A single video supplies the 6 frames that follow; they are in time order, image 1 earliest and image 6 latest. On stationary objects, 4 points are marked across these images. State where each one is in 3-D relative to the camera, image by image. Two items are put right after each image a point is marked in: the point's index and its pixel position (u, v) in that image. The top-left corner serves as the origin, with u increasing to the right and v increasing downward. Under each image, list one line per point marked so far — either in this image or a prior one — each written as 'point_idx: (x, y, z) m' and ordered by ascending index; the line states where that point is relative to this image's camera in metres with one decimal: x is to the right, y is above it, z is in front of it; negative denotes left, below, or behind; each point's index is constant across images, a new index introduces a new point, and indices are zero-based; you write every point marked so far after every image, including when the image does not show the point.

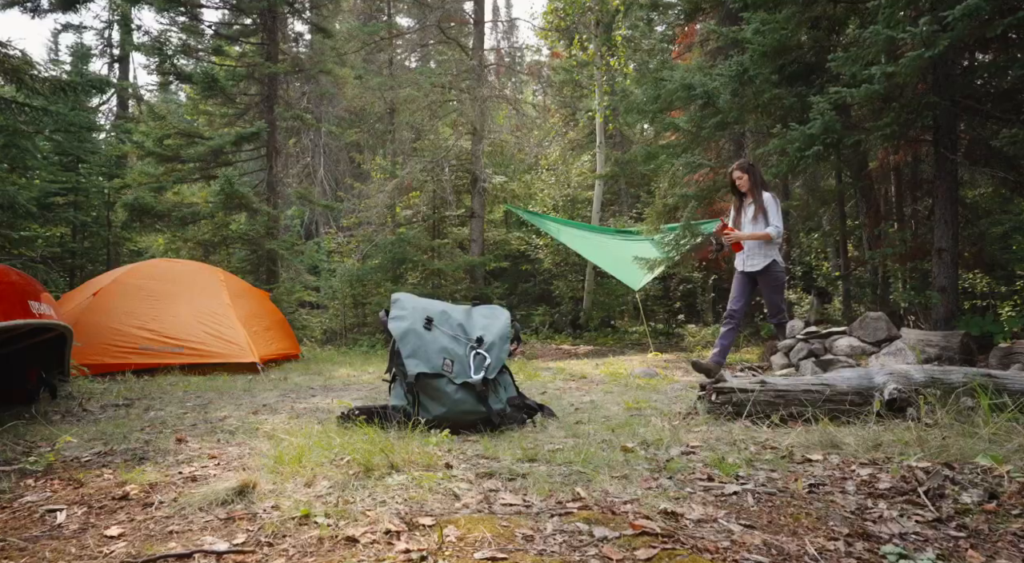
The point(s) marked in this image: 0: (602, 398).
0: (+0.6, -0.9, +5.8) m
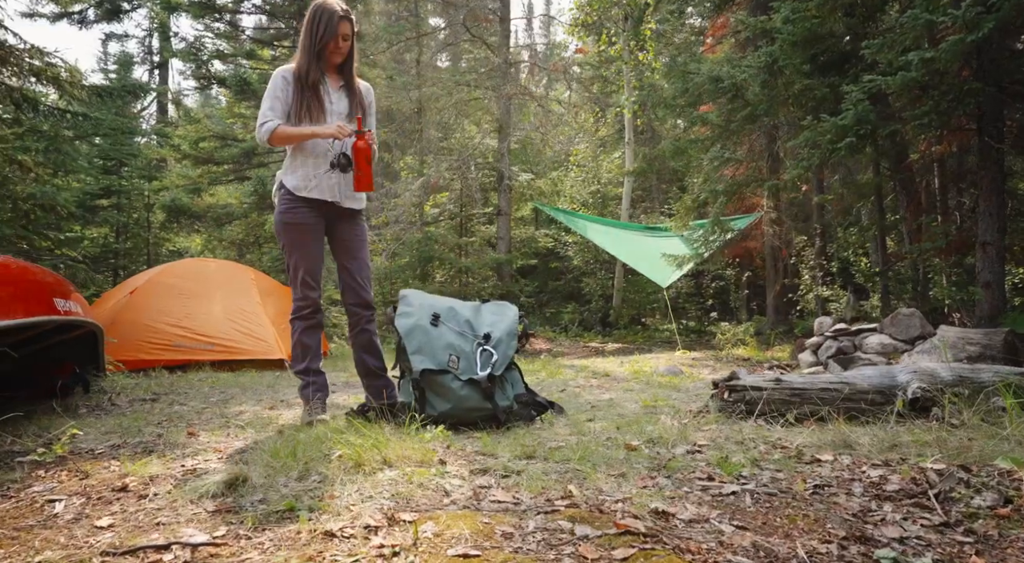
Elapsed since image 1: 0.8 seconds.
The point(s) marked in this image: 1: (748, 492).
0: (+0.8, -0.9, +5.8) m
1: (+1.0, -0.9, +3.3) m
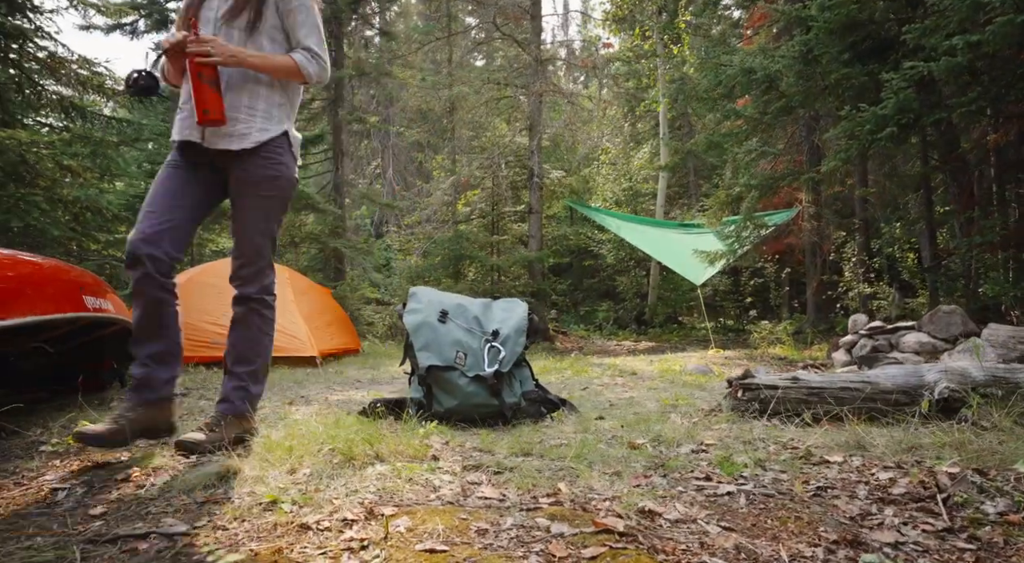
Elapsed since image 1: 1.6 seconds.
0: (+0.9, -0.8, +5.7) m
1: (+1.0, -0.9, +3.2) m
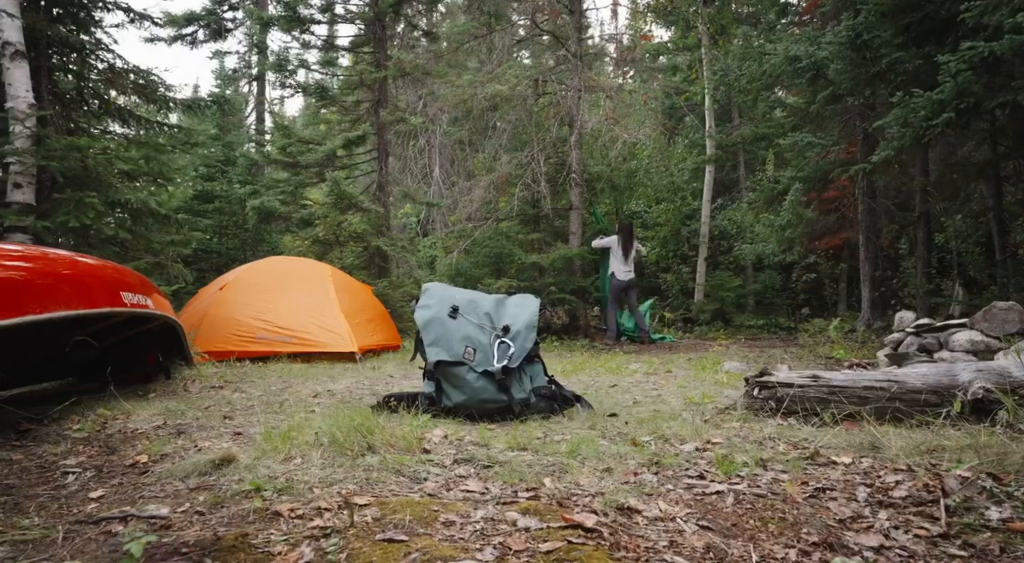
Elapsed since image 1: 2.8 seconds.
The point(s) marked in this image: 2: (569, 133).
0: (+1.1, -0.8, +5.6) m
1: (+0.9, -0.9, +3.1) m
2: (+0.6, +1.6, +8.4) m
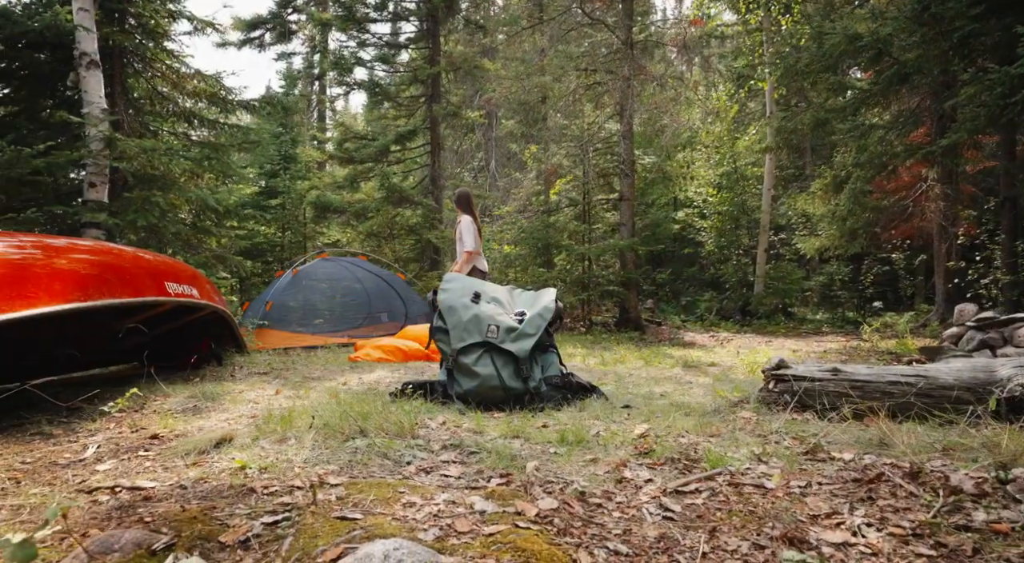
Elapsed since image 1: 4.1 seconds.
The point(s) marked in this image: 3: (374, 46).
0: (+1.3, -0.7, +5.5) m
1: (+0.8, -0.8, +3.0) m
2: (+1.2, +1.7, +8.3) m
3: (-1.6, +2.7, +8.7) m
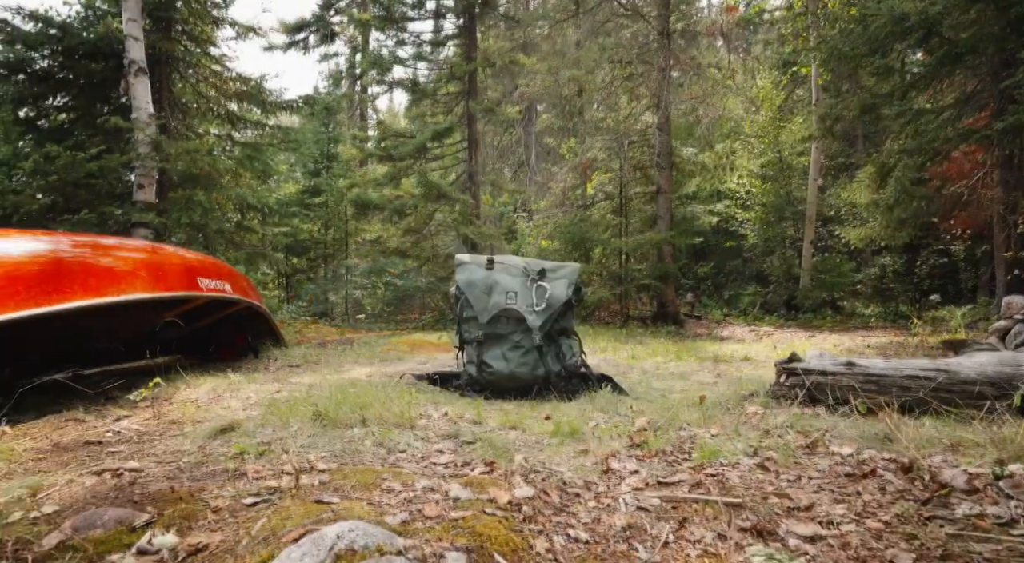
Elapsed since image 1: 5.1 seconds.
0: (+1.4, -0.7, +5.4) m
1: (+0.7, -0.8, +3.0) m
2: (+1.5, +1.8, +8.2) m
3: (-1.2, +2.7, +8.8) m
